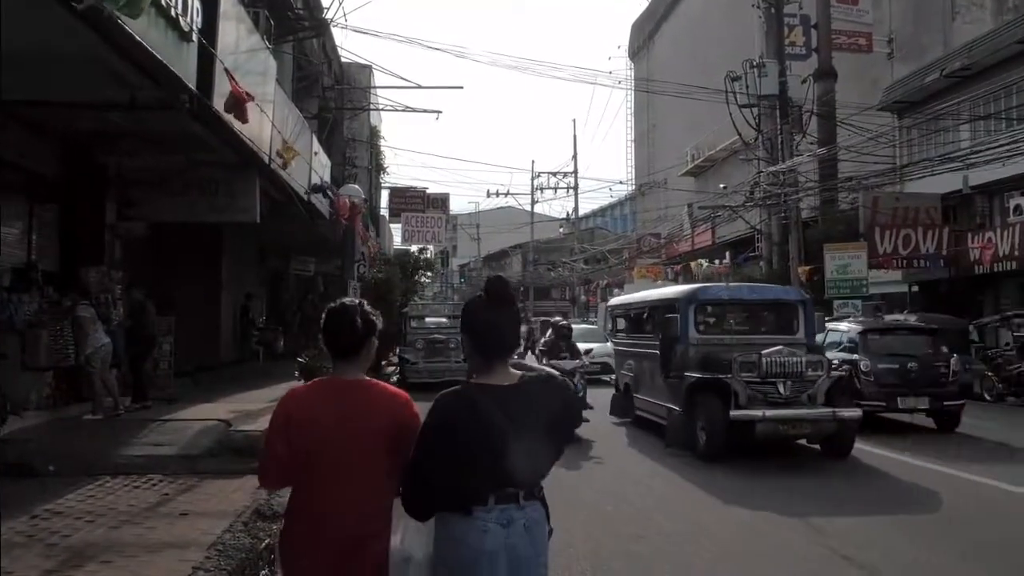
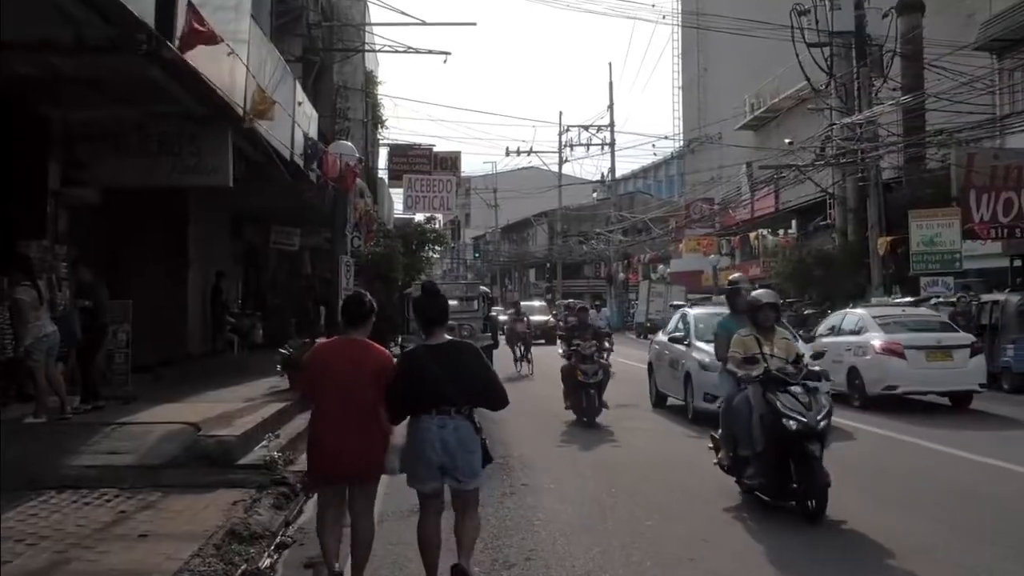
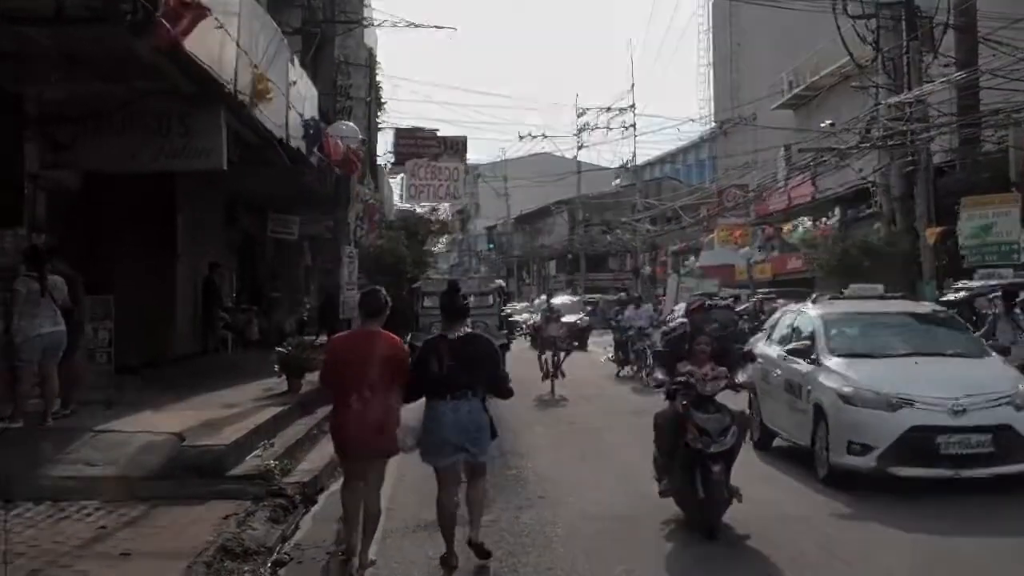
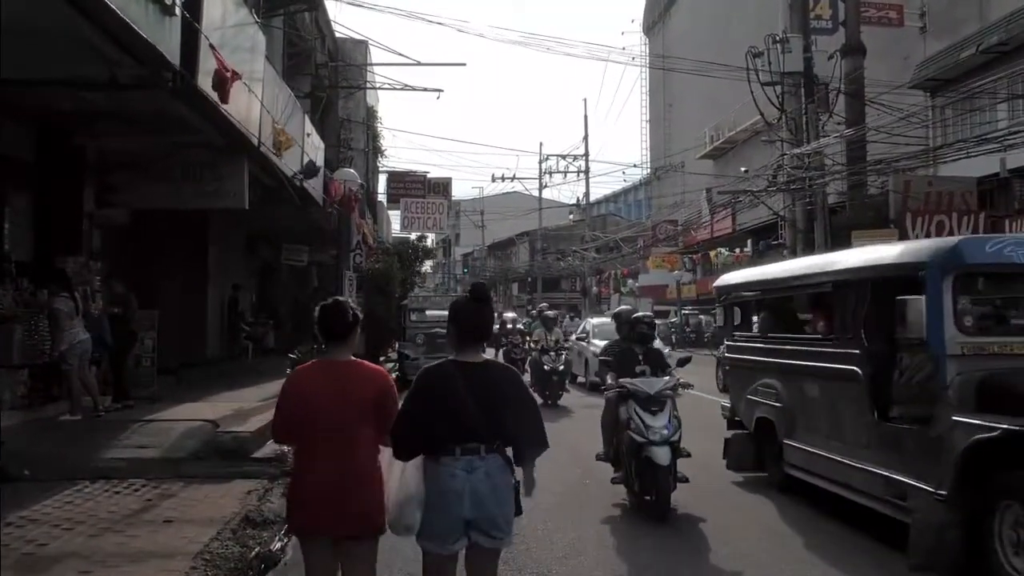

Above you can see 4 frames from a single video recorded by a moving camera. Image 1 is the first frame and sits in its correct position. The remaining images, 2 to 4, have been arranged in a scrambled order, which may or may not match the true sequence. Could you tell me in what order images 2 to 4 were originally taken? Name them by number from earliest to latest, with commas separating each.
4, 2, 3
